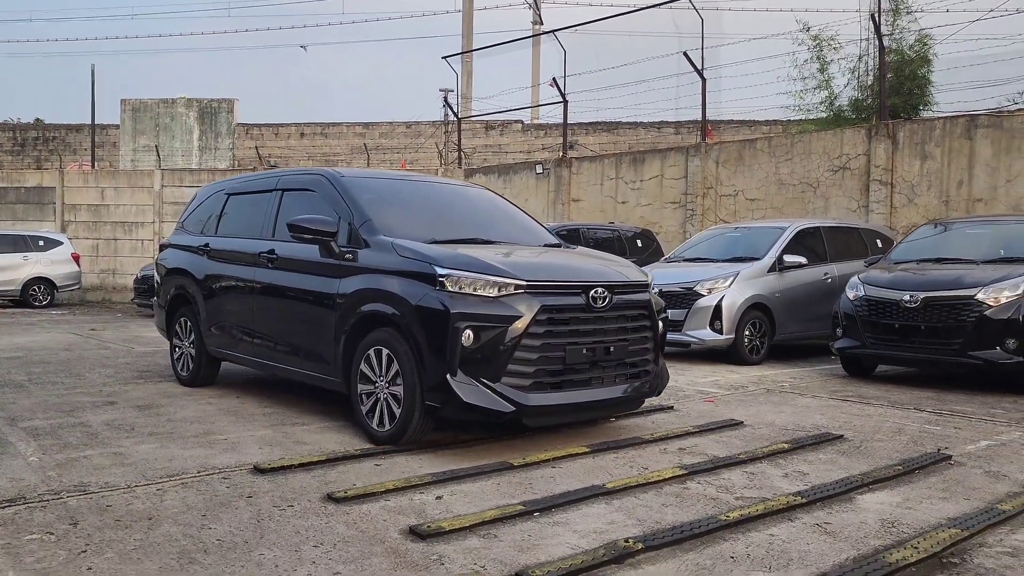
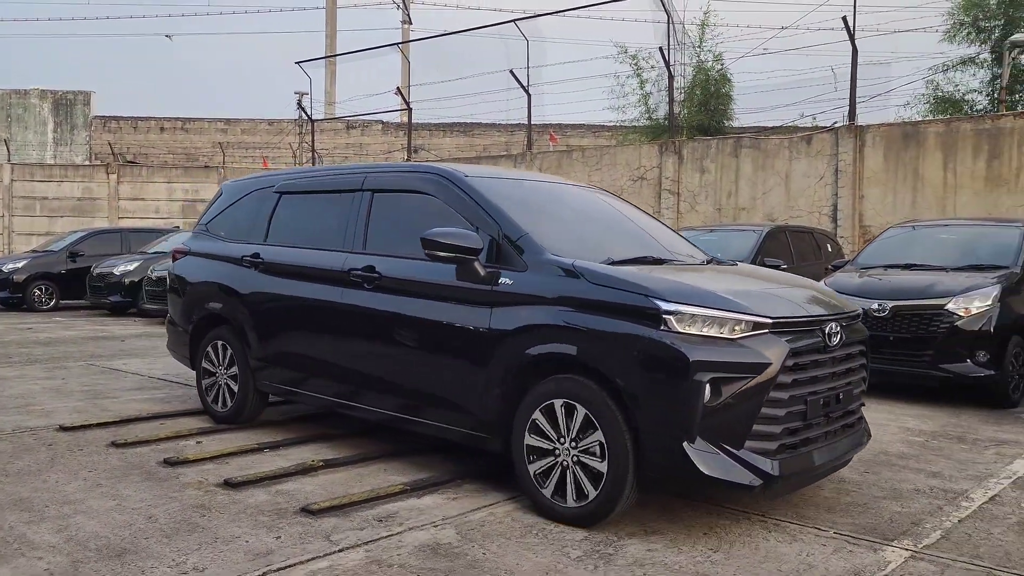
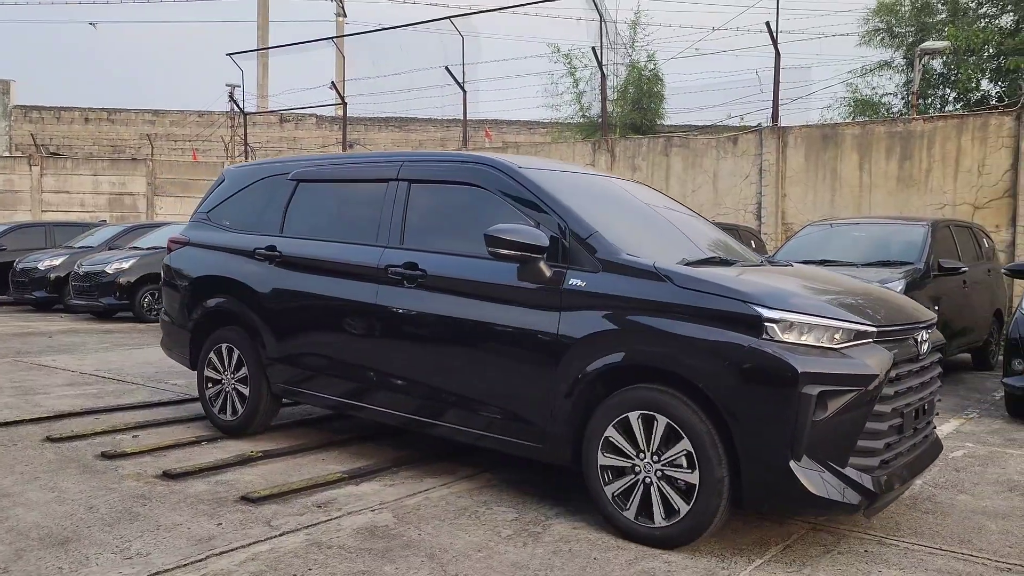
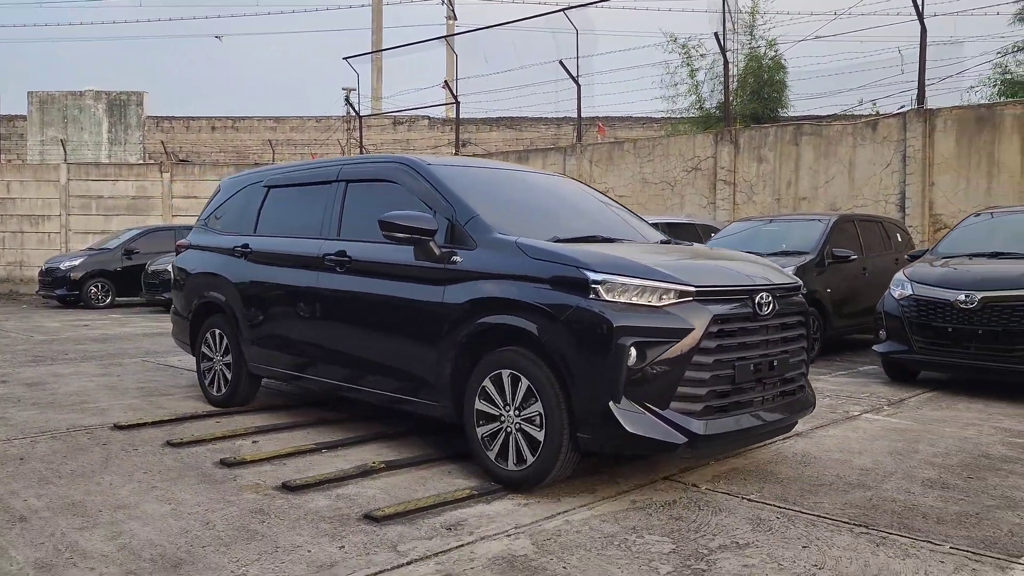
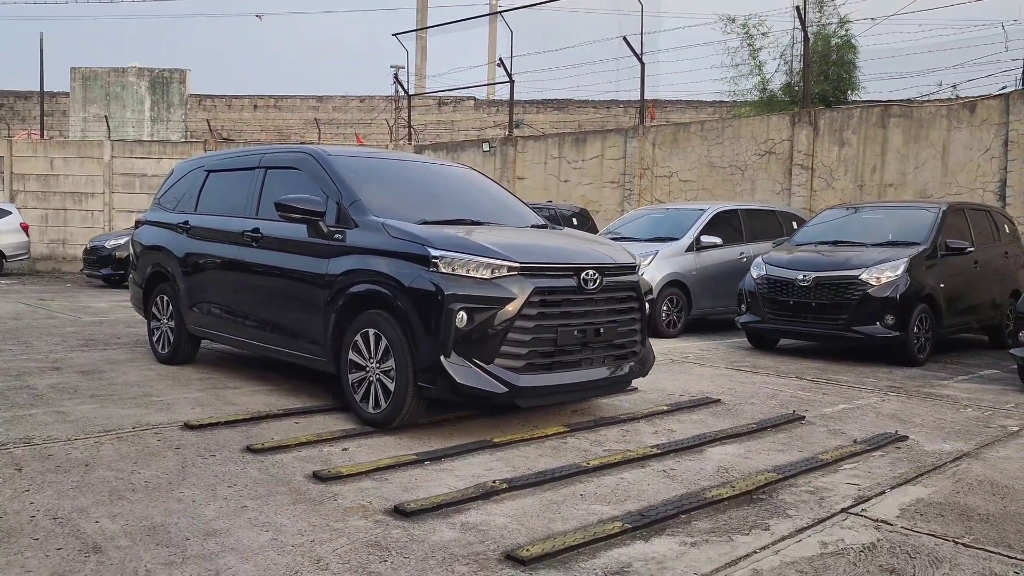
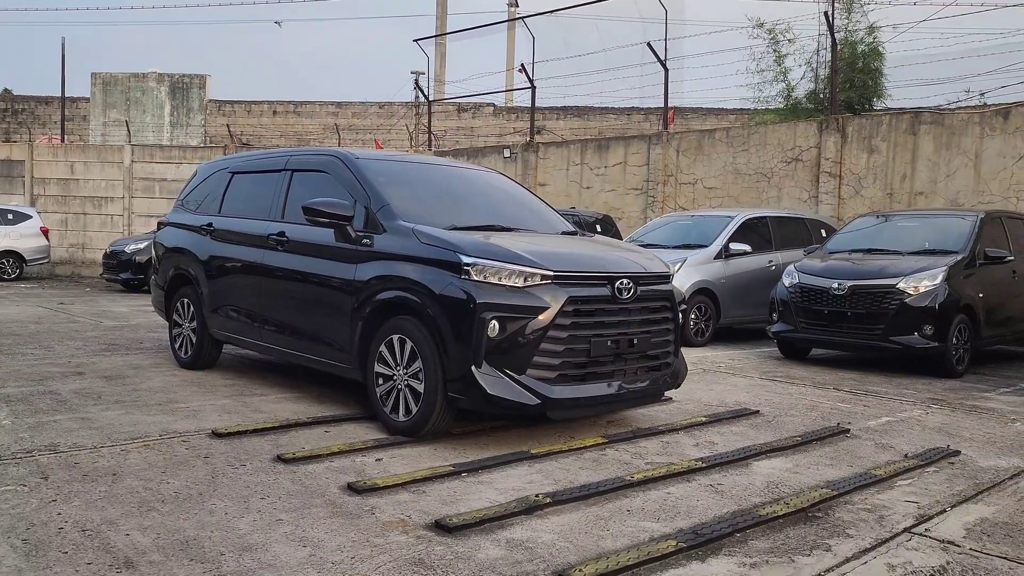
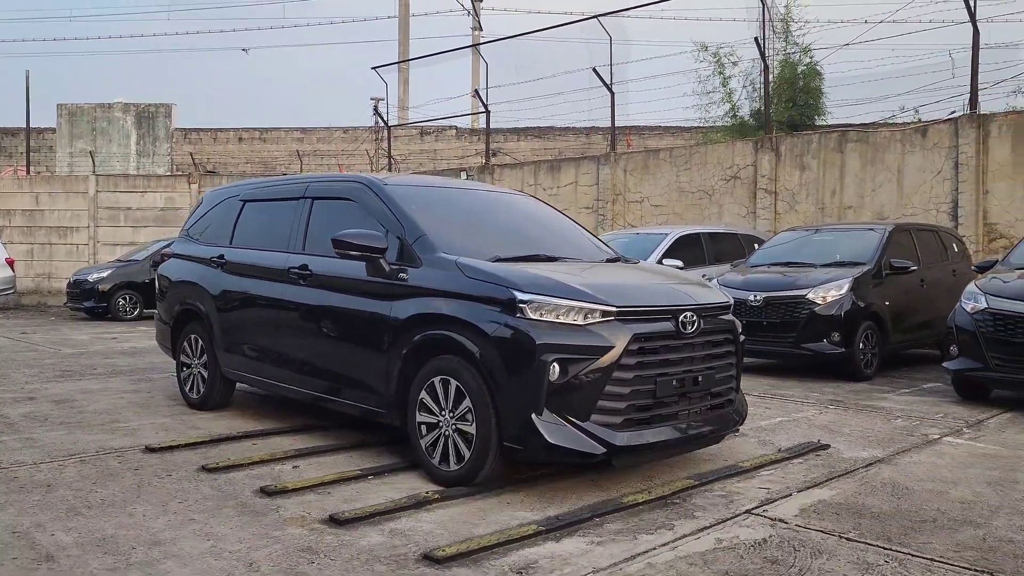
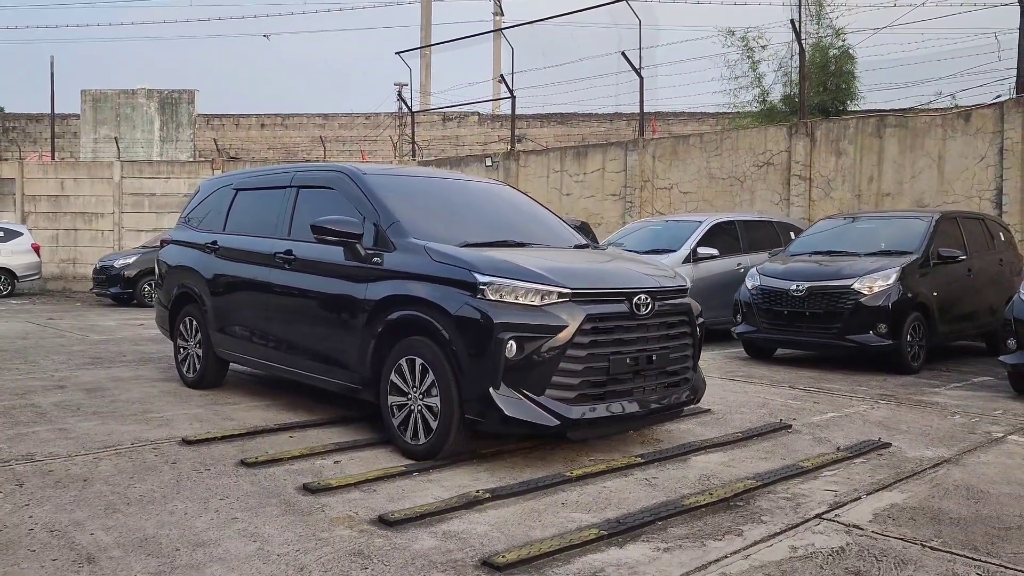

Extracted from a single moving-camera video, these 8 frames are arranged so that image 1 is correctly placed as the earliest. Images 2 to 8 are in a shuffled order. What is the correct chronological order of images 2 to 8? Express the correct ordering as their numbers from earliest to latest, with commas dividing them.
6, 5, 8, 7, 4, 2, 3
